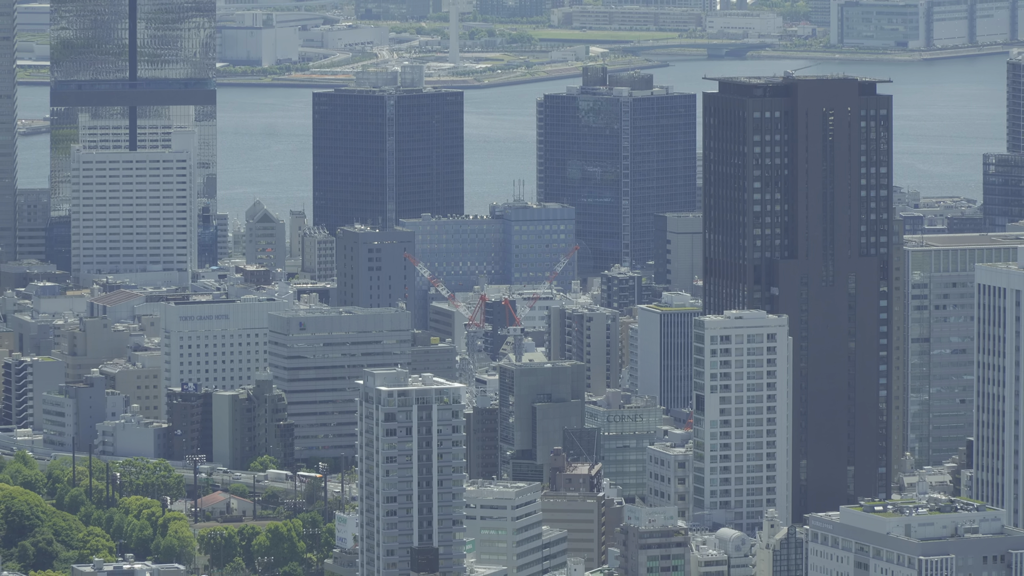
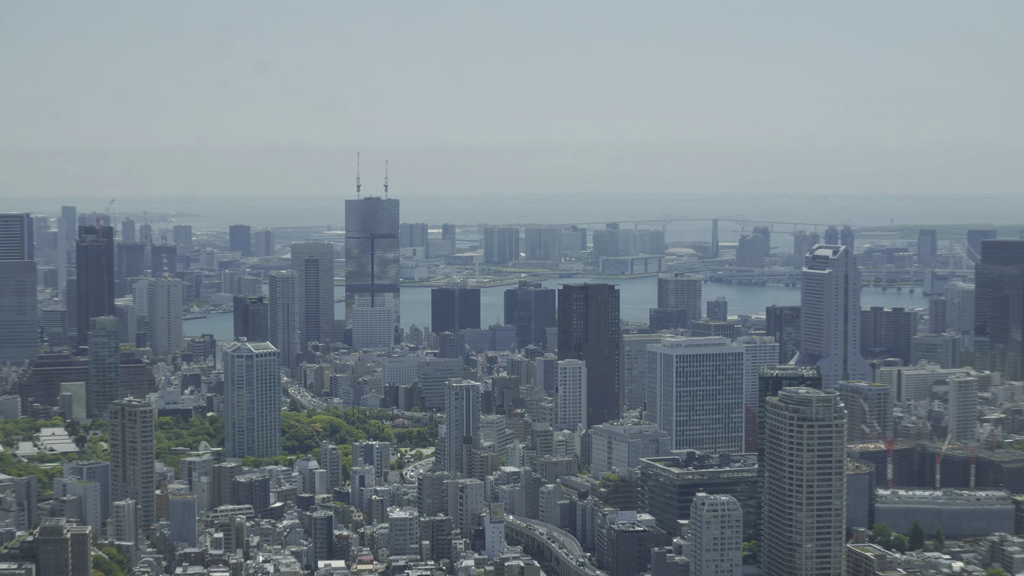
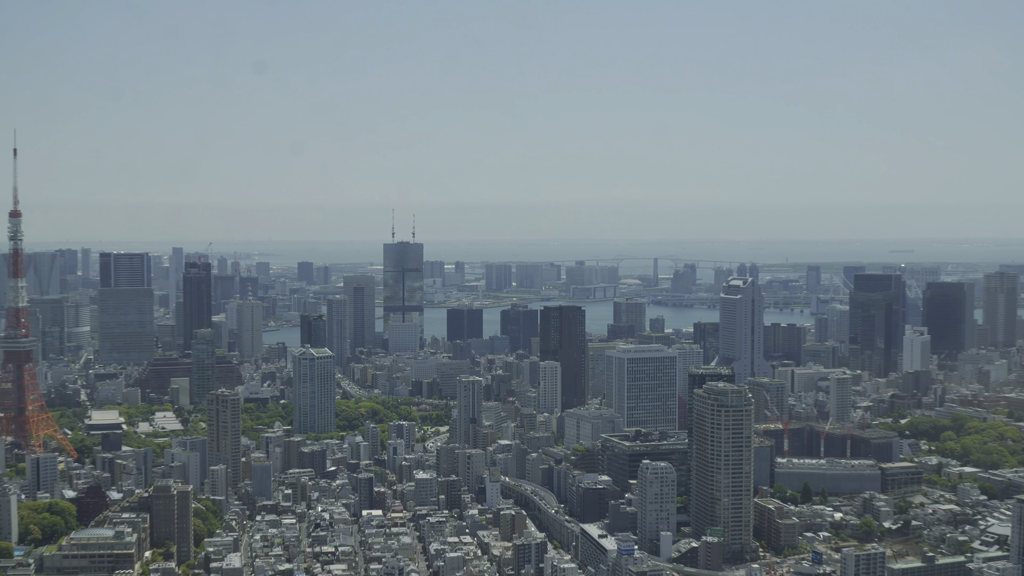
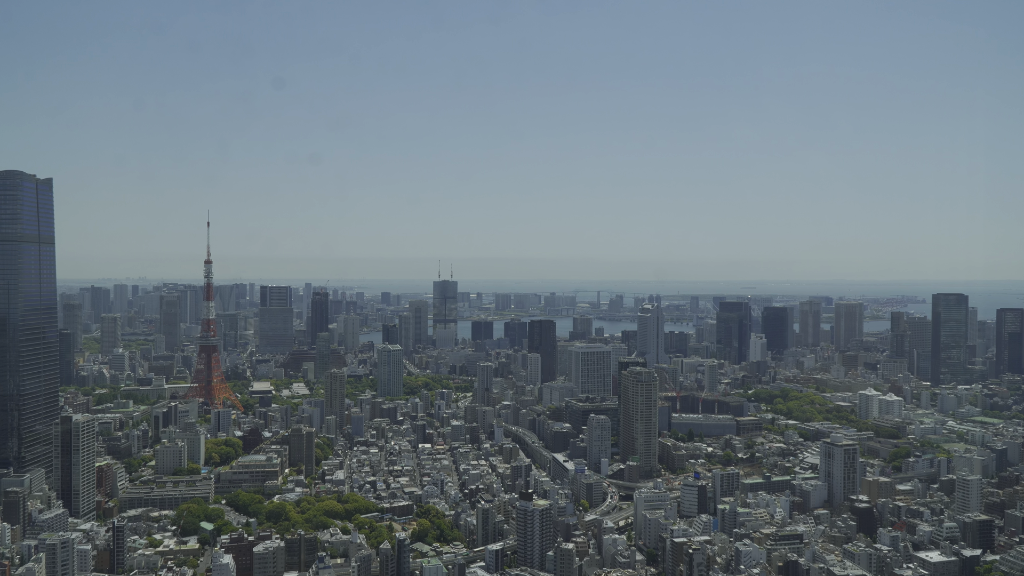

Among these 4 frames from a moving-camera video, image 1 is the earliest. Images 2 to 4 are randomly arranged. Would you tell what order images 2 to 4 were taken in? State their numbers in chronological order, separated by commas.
2, 3, 4
